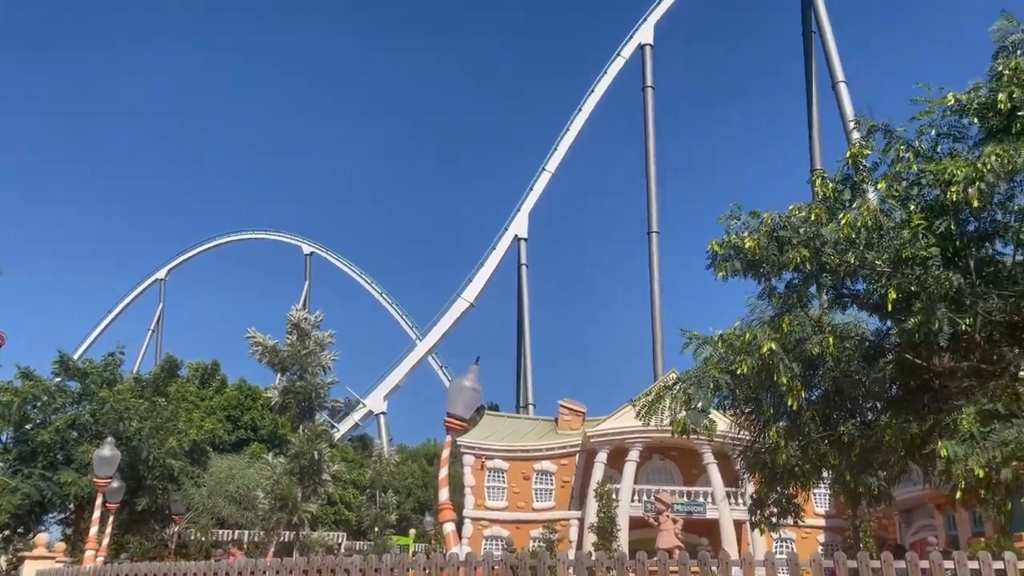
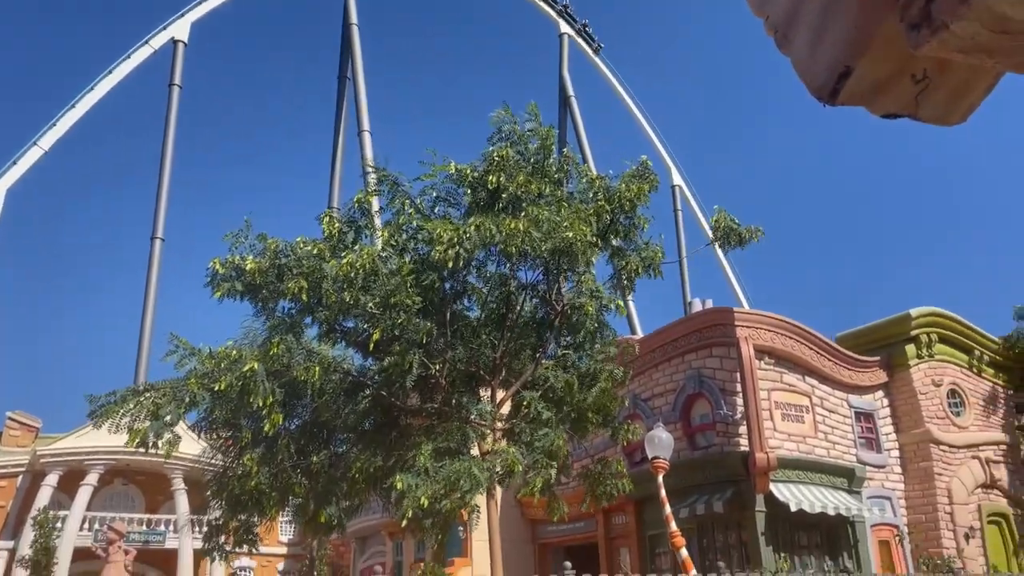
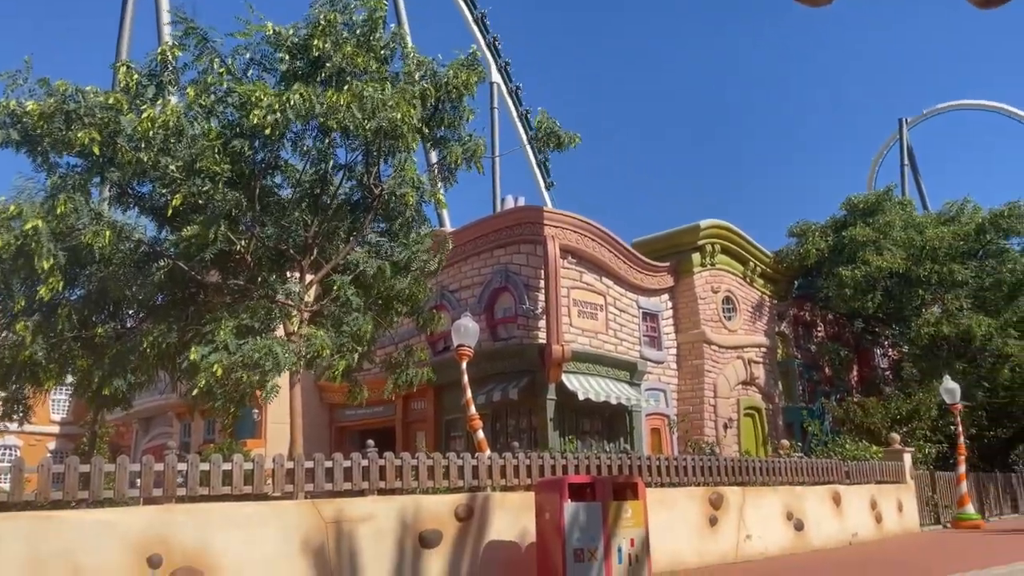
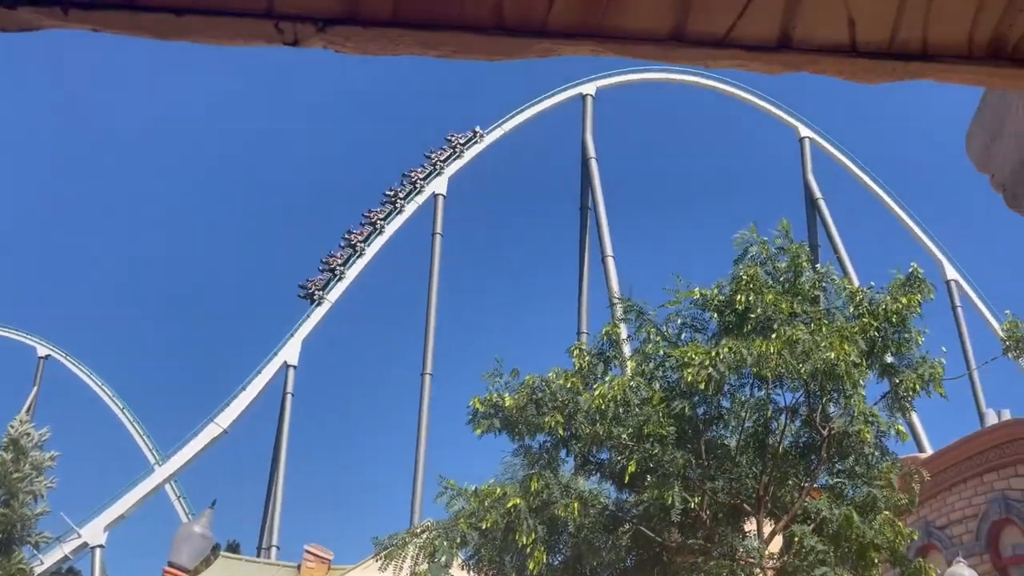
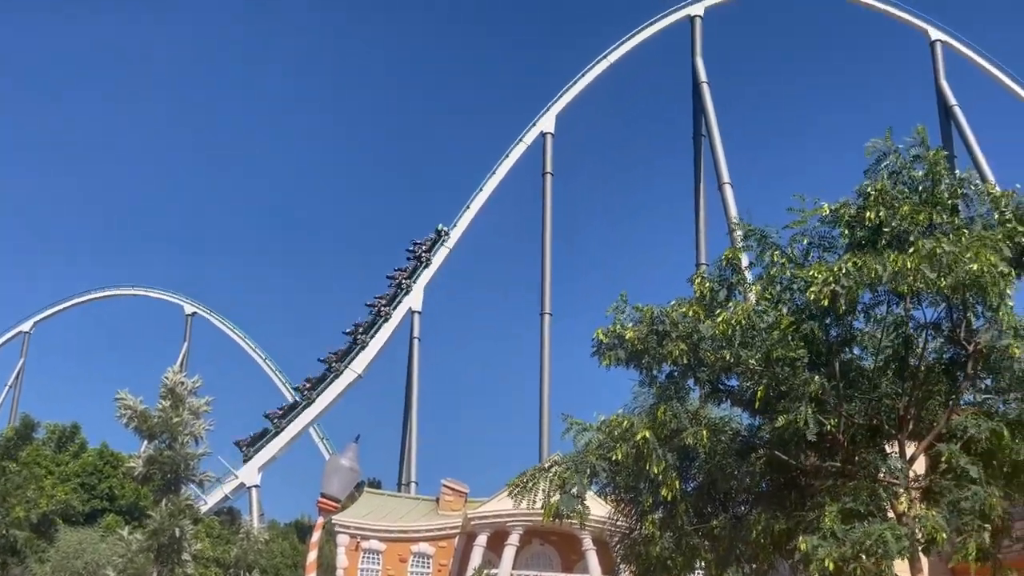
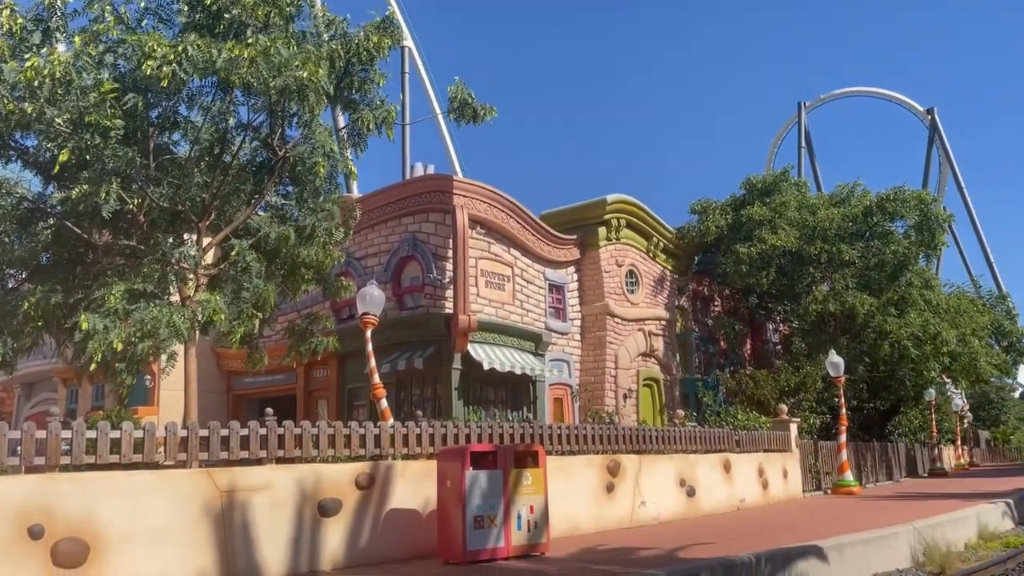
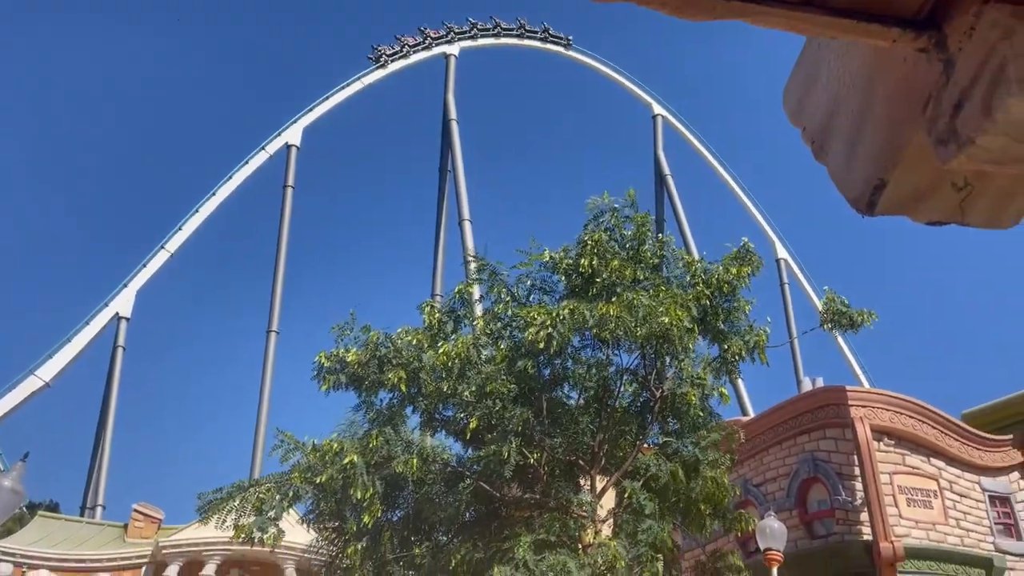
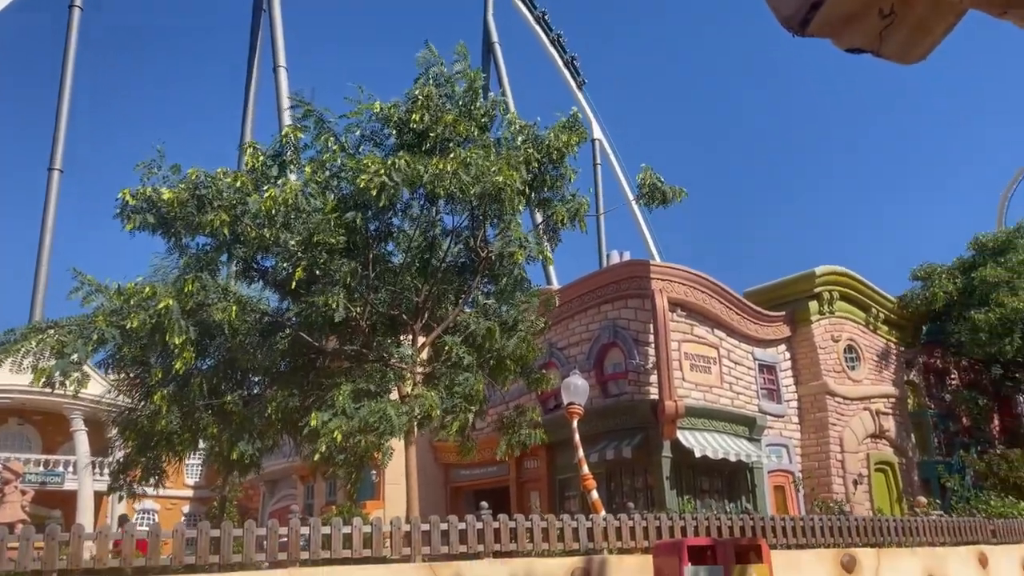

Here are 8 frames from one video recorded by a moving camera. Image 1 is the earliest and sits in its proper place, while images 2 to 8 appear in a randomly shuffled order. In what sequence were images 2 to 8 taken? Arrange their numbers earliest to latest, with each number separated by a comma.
5, 4, 7, 2, 8, 3, 6
